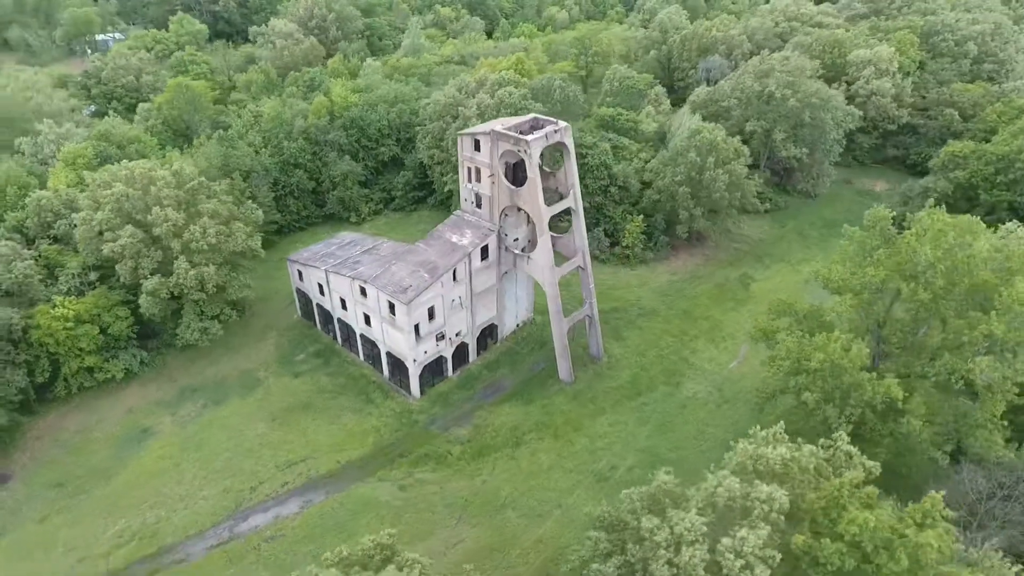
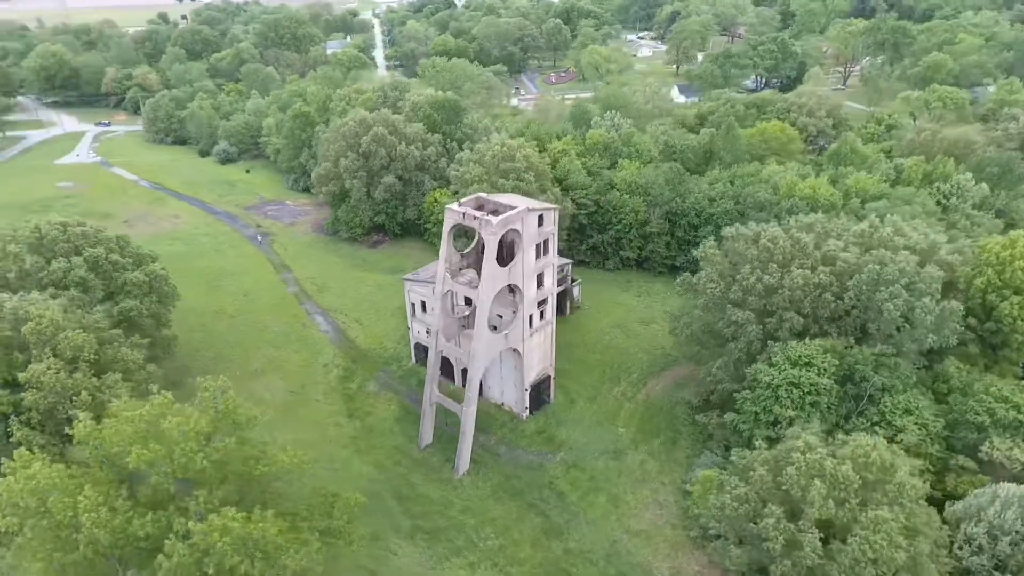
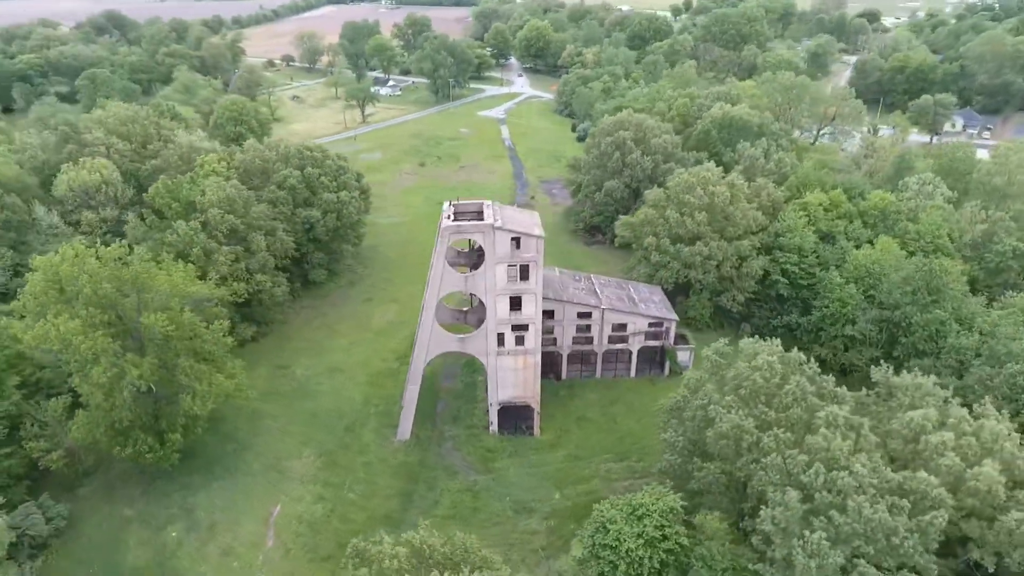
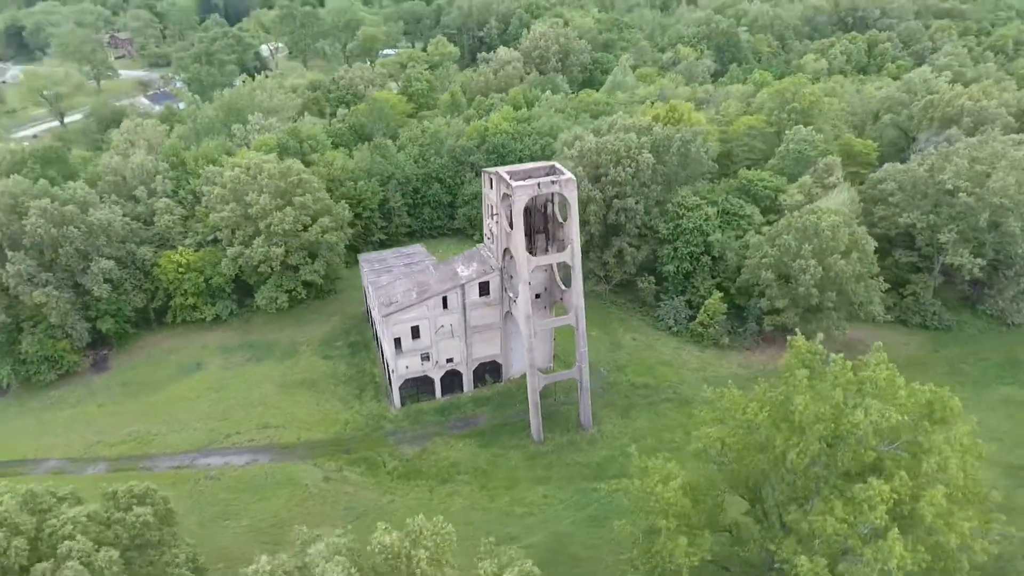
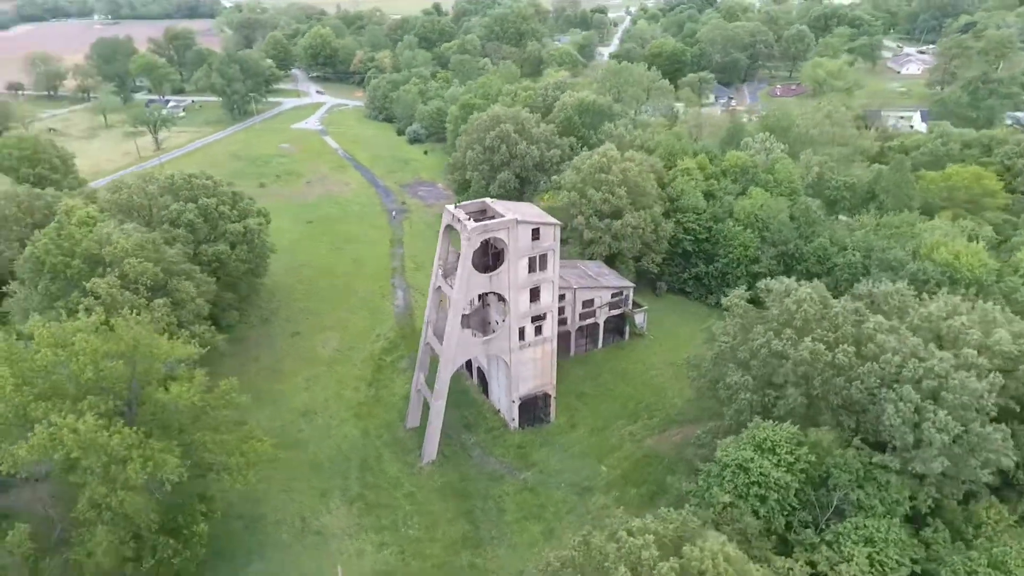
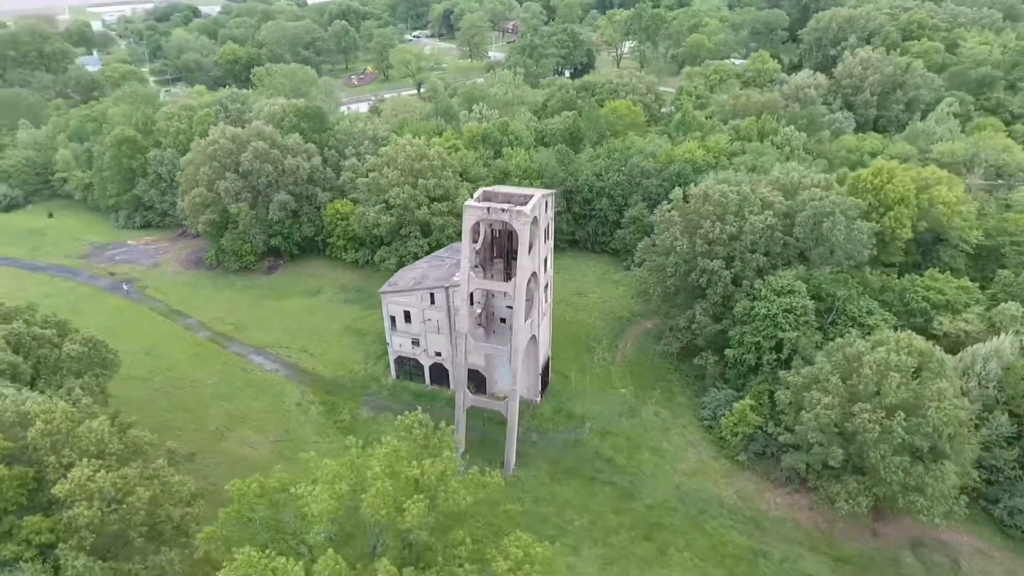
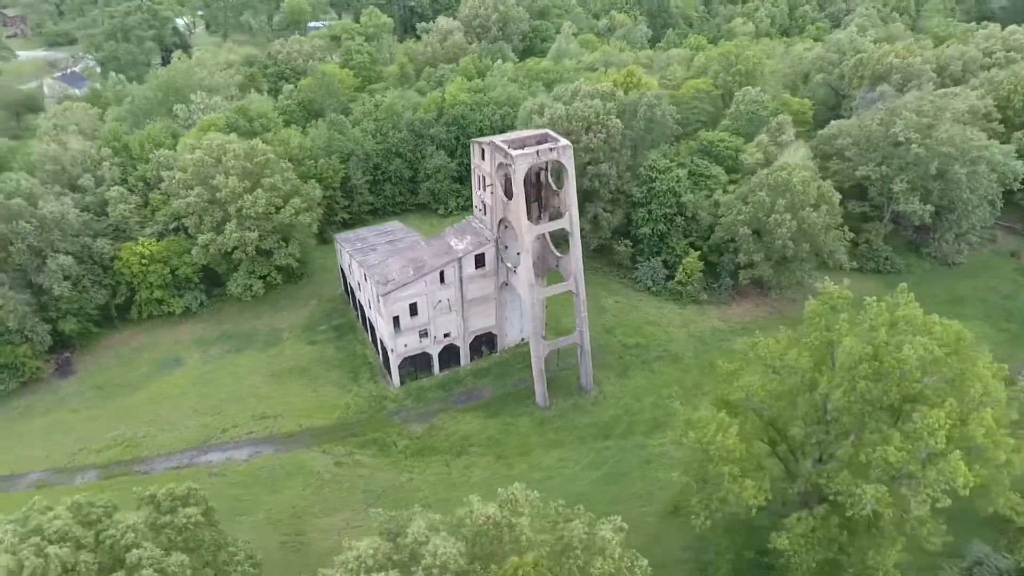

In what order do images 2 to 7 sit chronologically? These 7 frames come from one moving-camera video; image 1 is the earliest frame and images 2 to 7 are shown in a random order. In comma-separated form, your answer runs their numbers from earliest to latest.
7, 4, 6, 2, 5, 3
